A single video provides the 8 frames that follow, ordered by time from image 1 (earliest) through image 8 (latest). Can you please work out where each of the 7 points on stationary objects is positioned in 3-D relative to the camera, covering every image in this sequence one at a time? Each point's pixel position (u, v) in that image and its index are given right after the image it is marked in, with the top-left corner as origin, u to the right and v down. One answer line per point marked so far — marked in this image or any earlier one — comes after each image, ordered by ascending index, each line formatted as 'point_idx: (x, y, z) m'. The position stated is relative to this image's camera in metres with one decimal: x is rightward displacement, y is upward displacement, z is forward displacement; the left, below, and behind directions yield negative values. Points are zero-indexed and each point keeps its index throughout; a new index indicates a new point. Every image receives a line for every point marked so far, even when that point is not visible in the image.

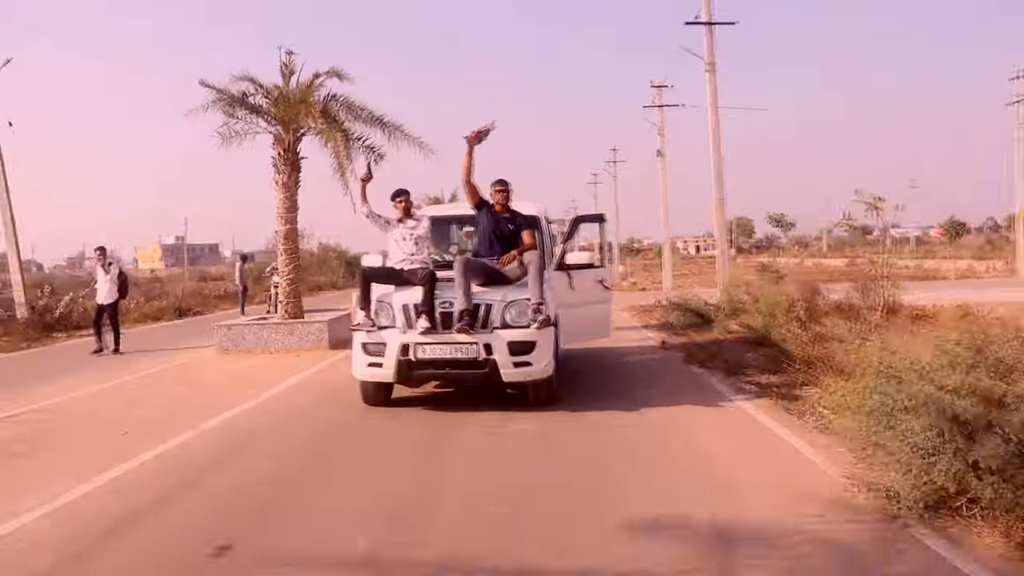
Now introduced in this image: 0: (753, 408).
0: (+1.9, -2.0, -5.9) m
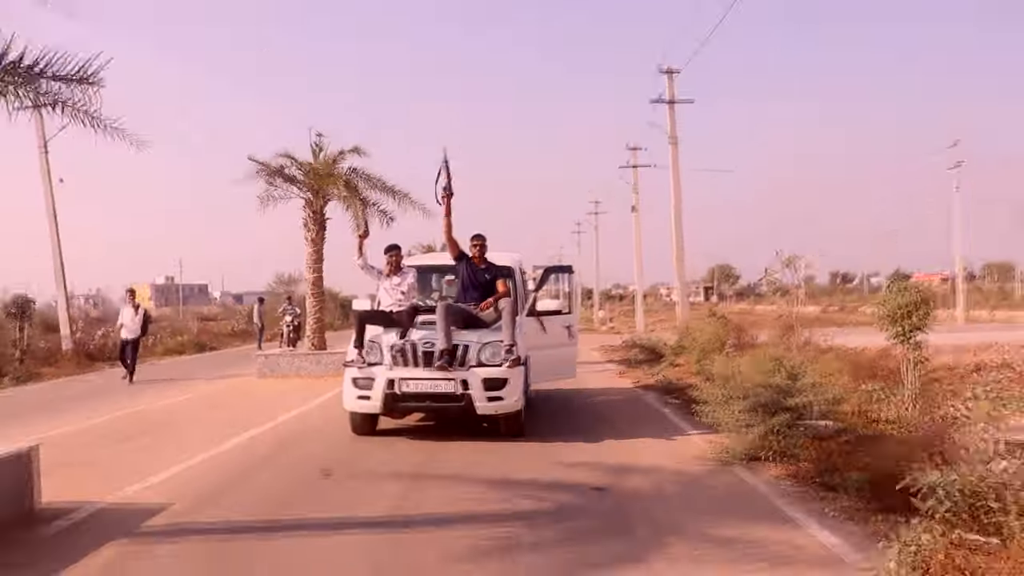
0: (+1.9, -1.7, -2.8) m
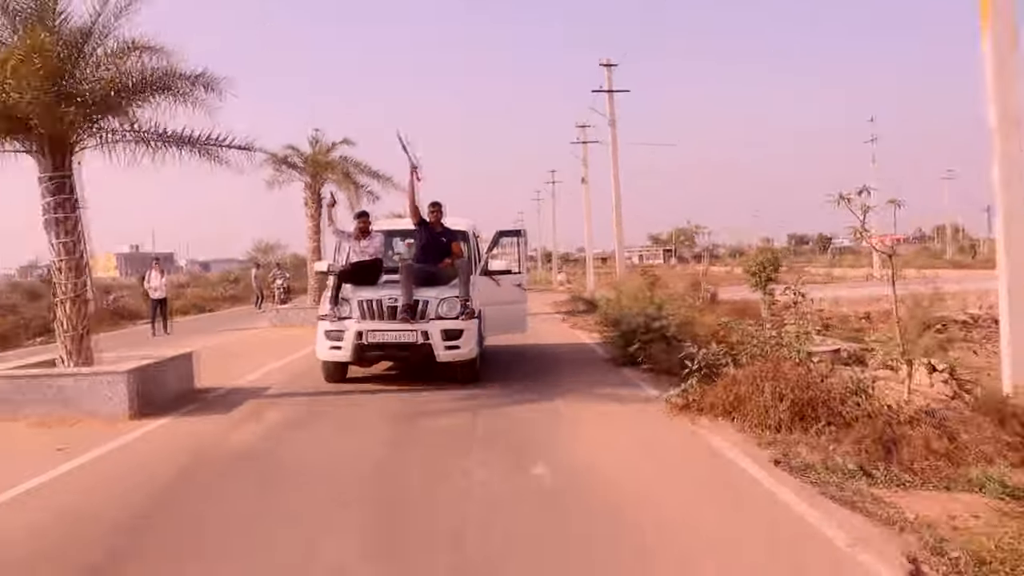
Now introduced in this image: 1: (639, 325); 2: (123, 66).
0: (+1.8, -1.7, +1.5) m
1: (+2.0, -0.8, +13.2) m
2: (-4.2, +2.3, +9.1) m
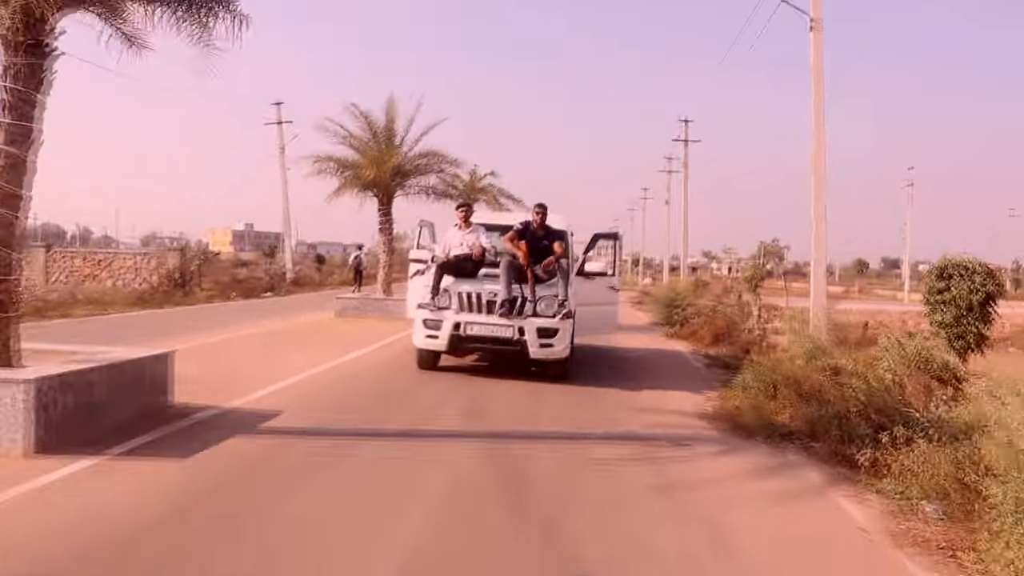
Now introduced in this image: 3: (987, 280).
0: (+2.7, -1.5, +11.1) m
1: (+4.2, -0.6, +22.7) m
2: (-2.2, +2.9, +19.3) m
3: (+6.3, +0.1, +11.5) m
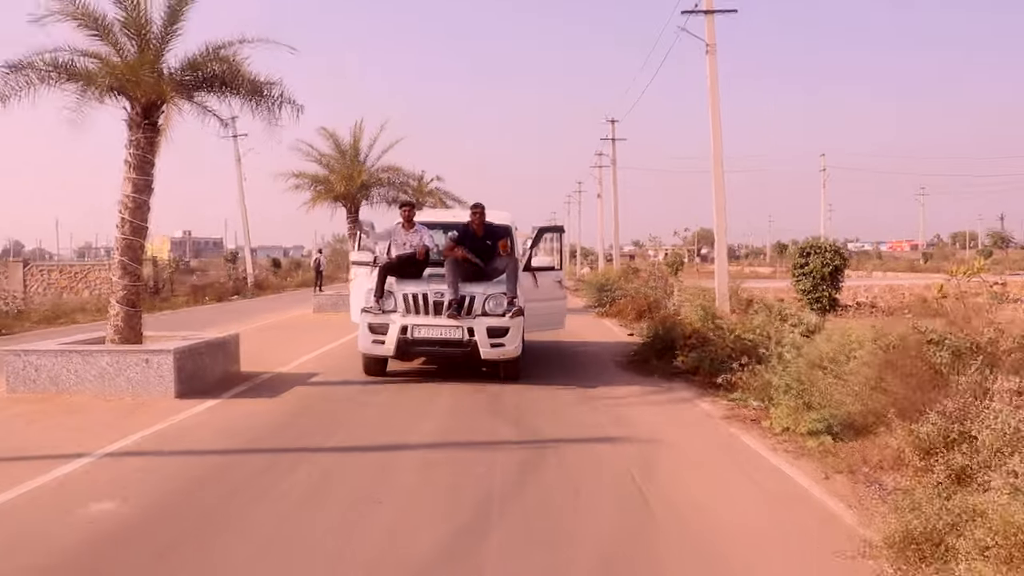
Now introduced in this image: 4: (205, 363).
0: (+2.1, -1.2, +14.5) m
1: (+2.8, -0.2, +26.2) m
2: (-3.5, +3.0, +22.3) m
3: (+5.6, +0.6, +15.0) m
4: (-3.4, -0.8, +9.6) m
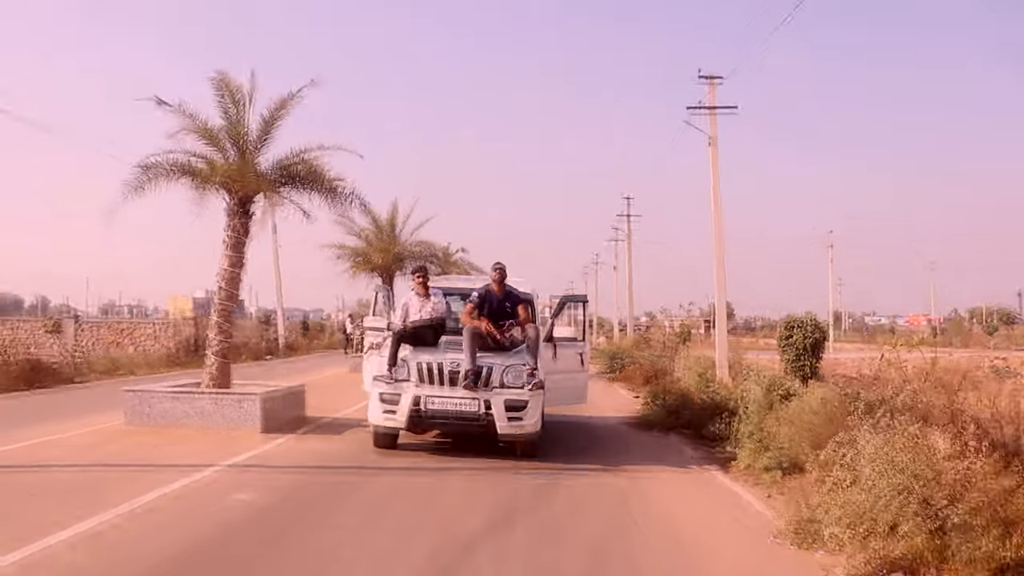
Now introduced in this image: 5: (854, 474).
0: (+2.4, -2.5, +16.5) m
1: (+3.4, -2.4, +28.2) m
2: (-2.9, +1.2, +24.6) m
3: (+6.0, -0.8, +17.1) m
4: (-3.1, -1.6, +11.7) m
5: (+2.5, -1.3, +6.2) m
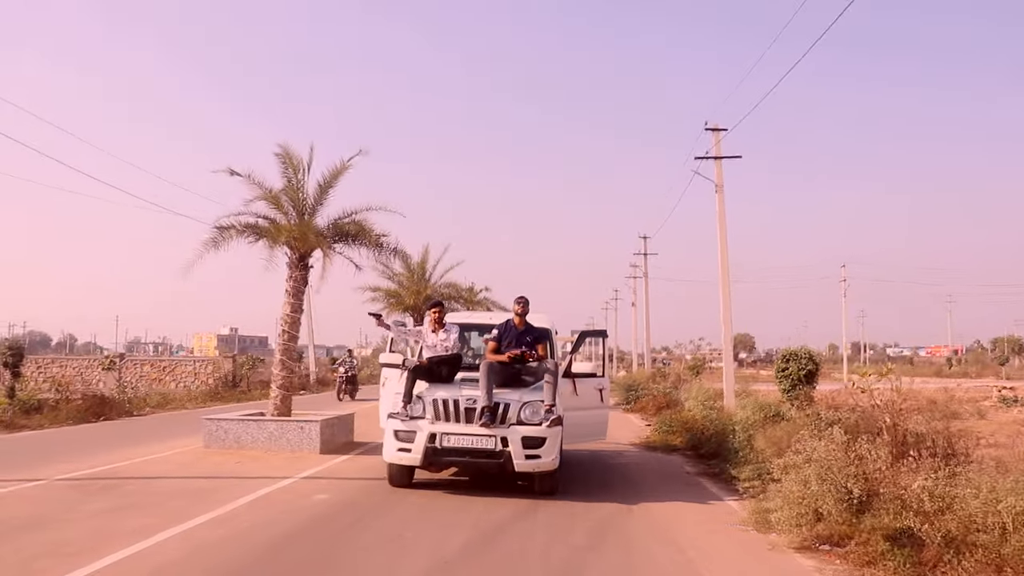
0: (+2.9, -3.3, +18.2) m
1: (+4.1, -3.7, +29.8) m
2: (-2.3, +0.1, +26.6) m
3: (+6.5, -1.6, +18.8) m
4: (-2.8, -2.2, +13.6) m
5: (+2.7, -1.7, +7.9) m
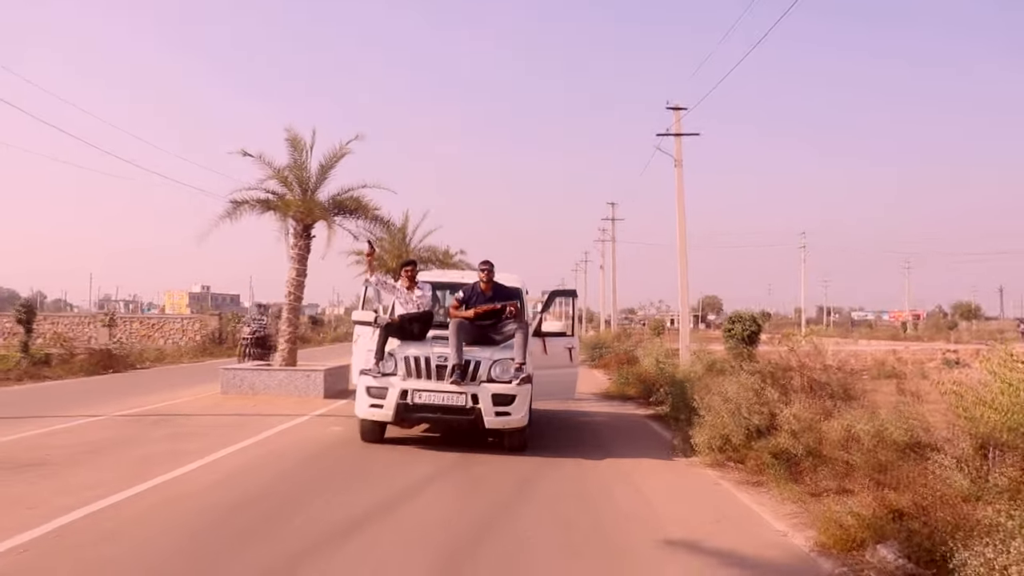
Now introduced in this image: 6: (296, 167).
0: (+2.3, -2.6, +20.4) m
1: (+3.2, -2.4, +32.1) m
2: (-3.1, +1.2, +28.5) m
3: (+5.9, -0.9, +21.1) m
4: (-3.2, -1.6, +15.6) m
5: (+2.4, -1.4, +10.1) m
6: (-3.9, +2.2, +15.5) m
